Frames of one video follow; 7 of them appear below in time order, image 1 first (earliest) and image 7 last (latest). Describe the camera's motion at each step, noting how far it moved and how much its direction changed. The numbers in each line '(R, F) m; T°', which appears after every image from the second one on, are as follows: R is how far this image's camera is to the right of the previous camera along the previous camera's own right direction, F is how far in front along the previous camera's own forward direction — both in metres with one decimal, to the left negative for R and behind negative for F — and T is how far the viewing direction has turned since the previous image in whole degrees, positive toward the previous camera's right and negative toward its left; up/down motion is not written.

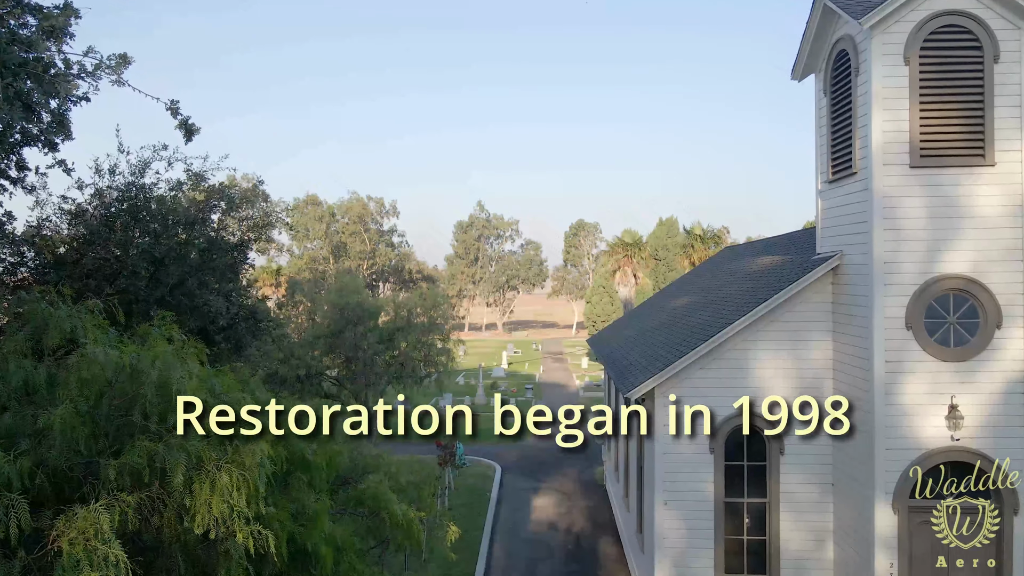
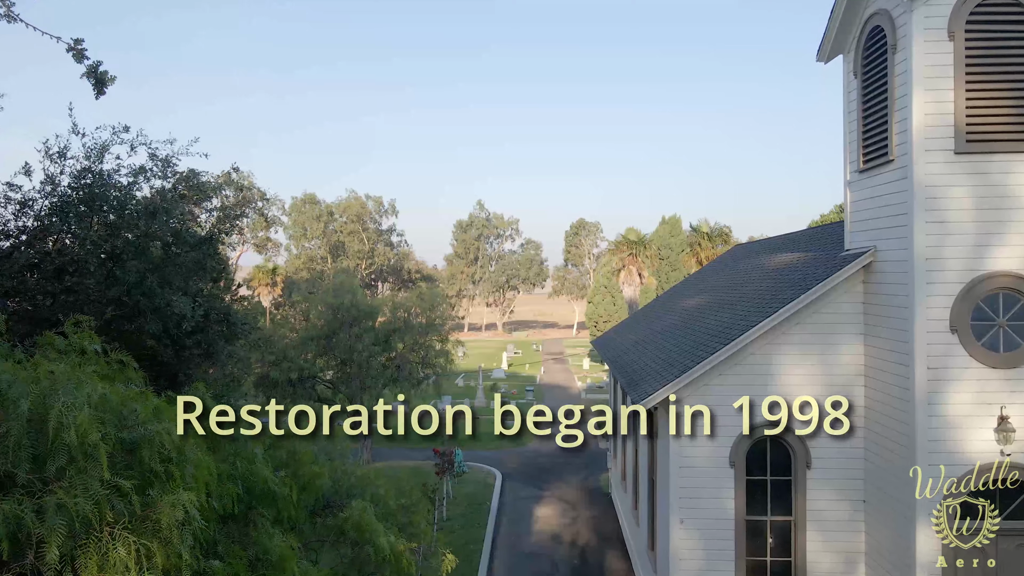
(0.0, +0.9) m; 0°
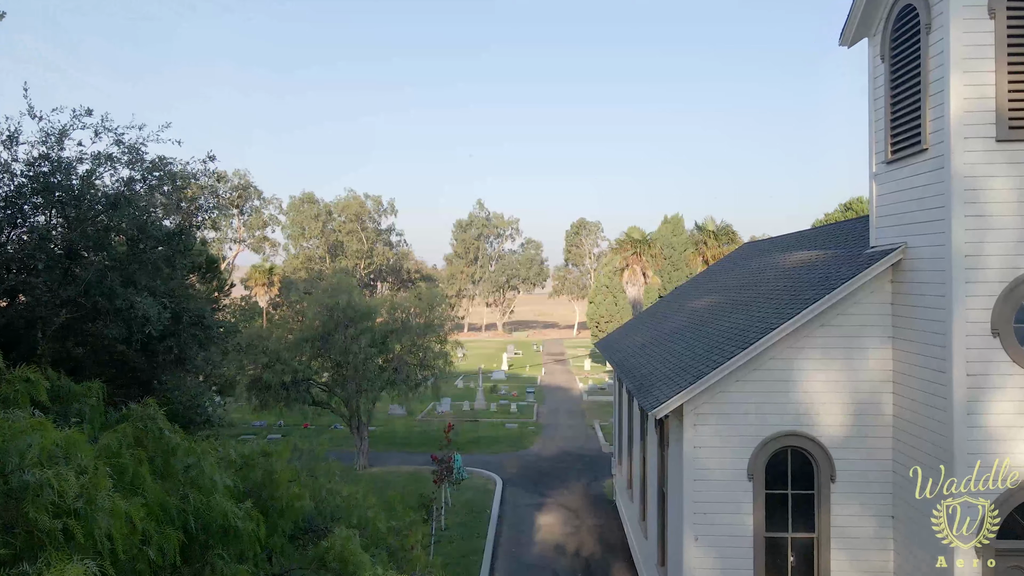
(0.0, +0.7) m; 0°
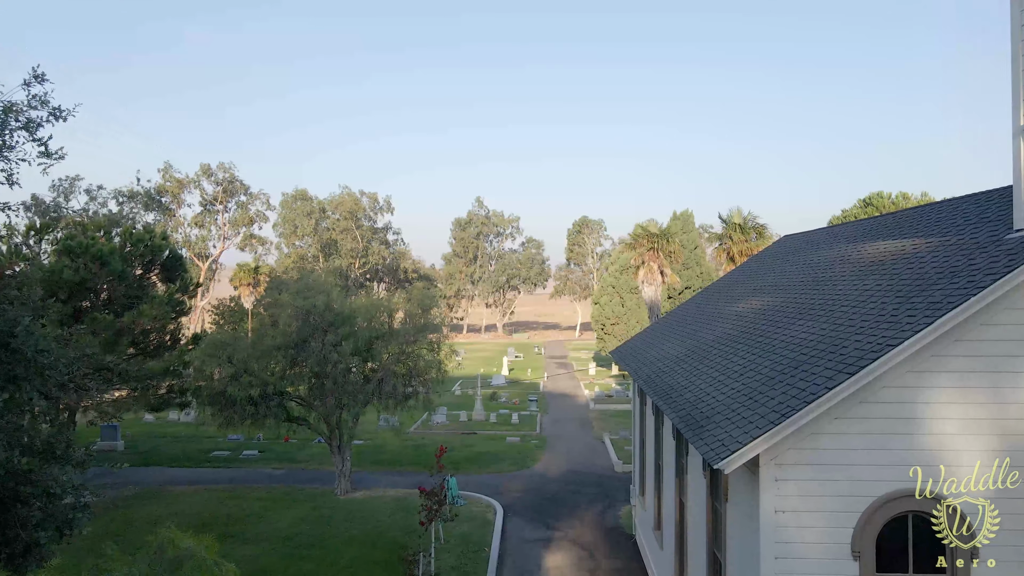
(-0.1, +2.8) m; 0°
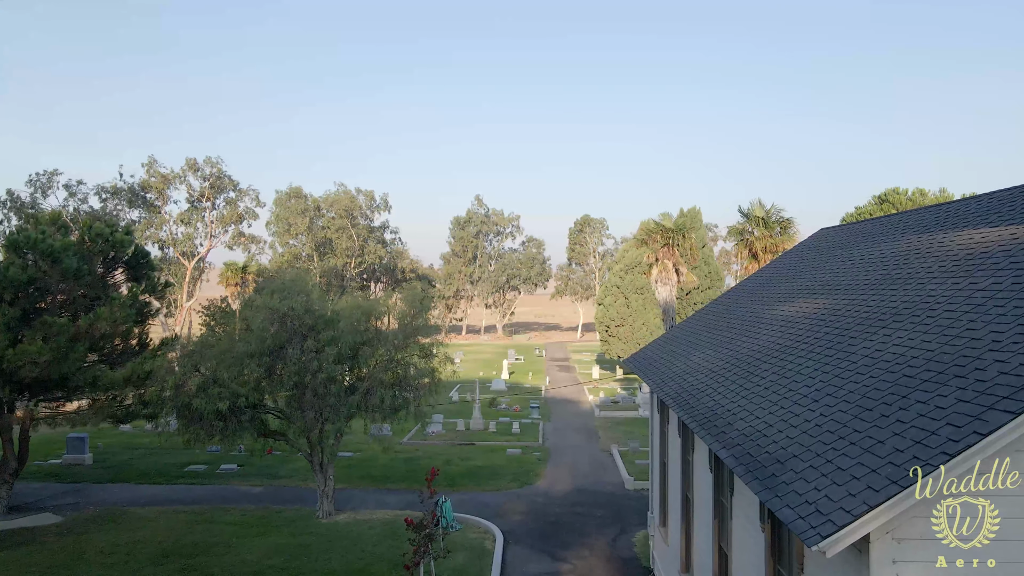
(0.0, +2.1) m; 0°
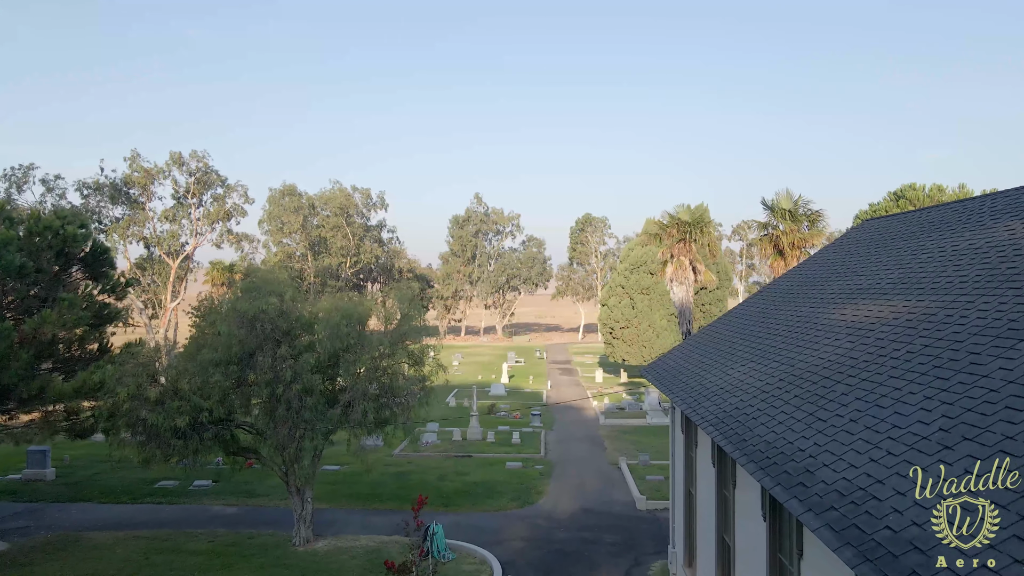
(0.0, +2.0) m; 0°
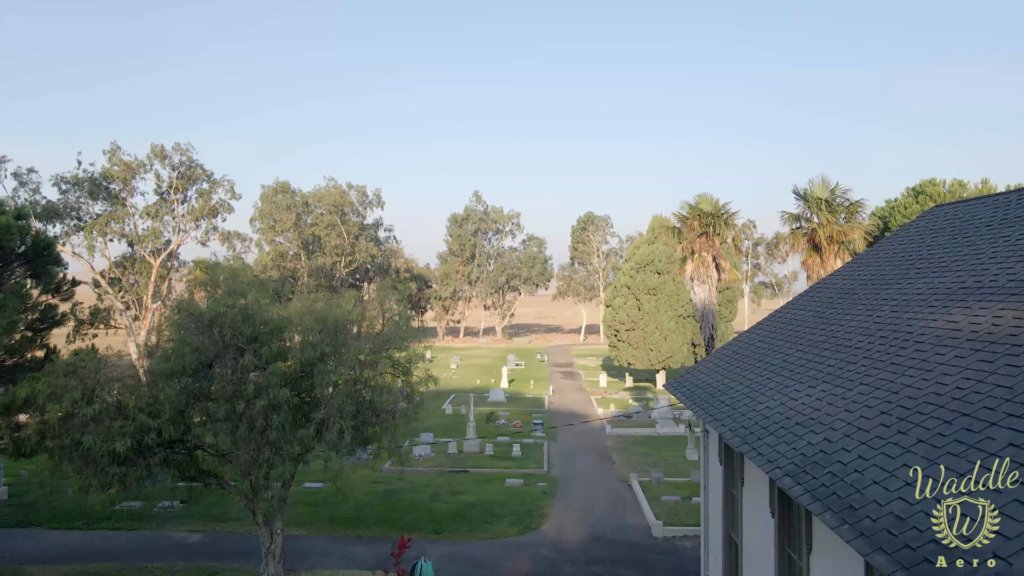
(0.0, +2.2) m; 0°
